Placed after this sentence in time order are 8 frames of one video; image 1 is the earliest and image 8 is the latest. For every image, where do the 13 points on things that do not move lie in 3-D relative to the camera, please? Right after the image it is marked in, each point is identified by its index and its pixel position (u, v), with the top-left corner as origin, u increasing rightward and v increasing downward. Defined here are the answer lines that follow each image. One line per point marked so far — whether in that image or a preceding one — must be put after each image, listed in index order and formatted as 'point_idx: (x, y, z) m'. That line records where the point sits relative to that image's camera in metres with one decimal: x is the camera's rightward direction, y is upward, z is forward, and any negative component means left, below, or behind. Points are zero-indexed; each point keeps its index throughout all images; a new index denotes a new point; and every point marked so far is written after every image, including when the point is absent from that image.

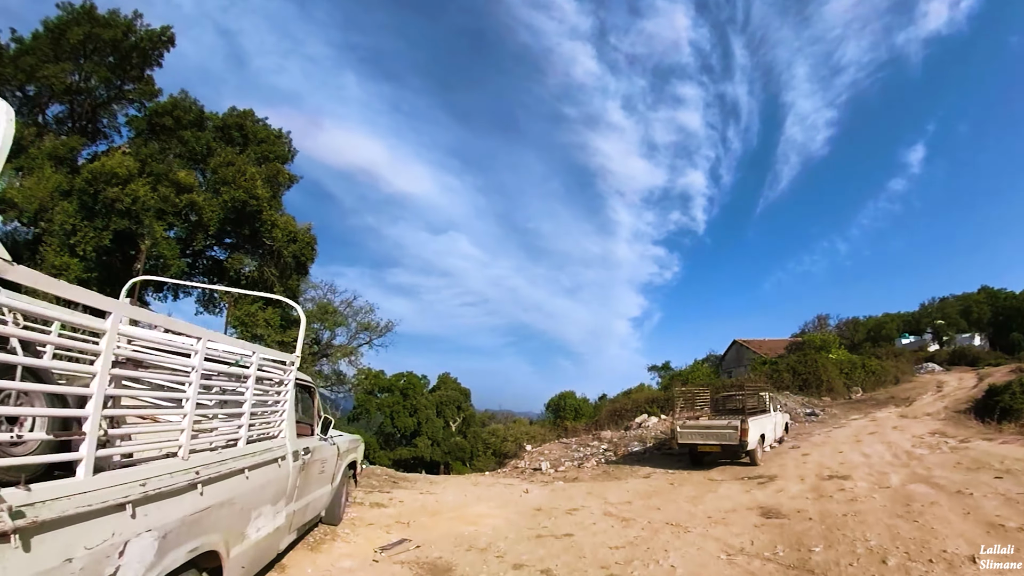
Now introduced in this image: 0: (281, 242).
0: (-7.1, +1.6, +17.6) m
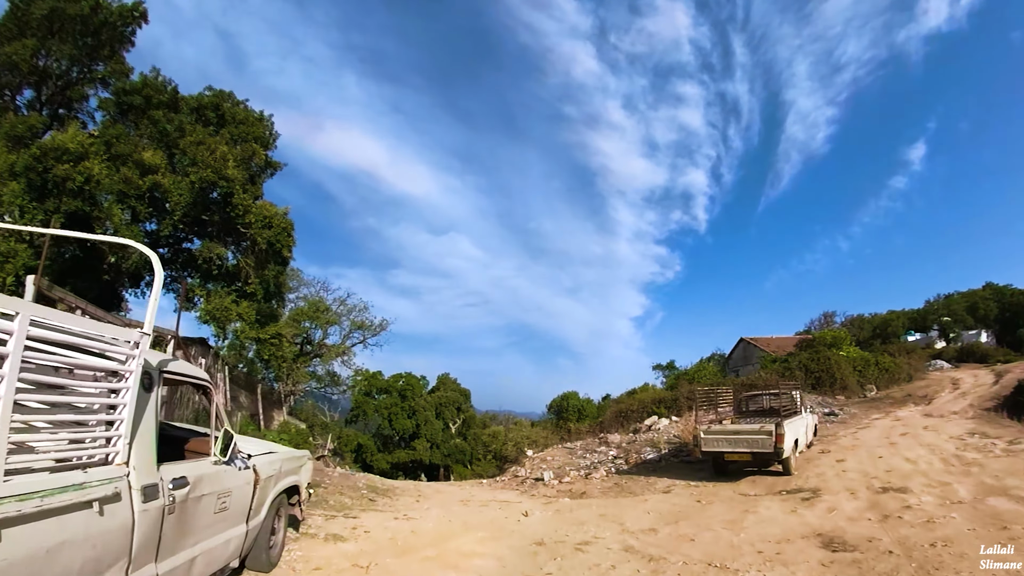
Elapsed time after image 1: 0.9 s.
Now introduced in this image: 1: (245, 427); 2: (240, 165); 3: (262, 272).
0: (-7.1, +1.8, +16.0) m
1: (-7.2, -3.7, +15.3) m
2: (-7.7, +3.6, +16.6) m
3: (-7.4, +0.6, +16.7) m
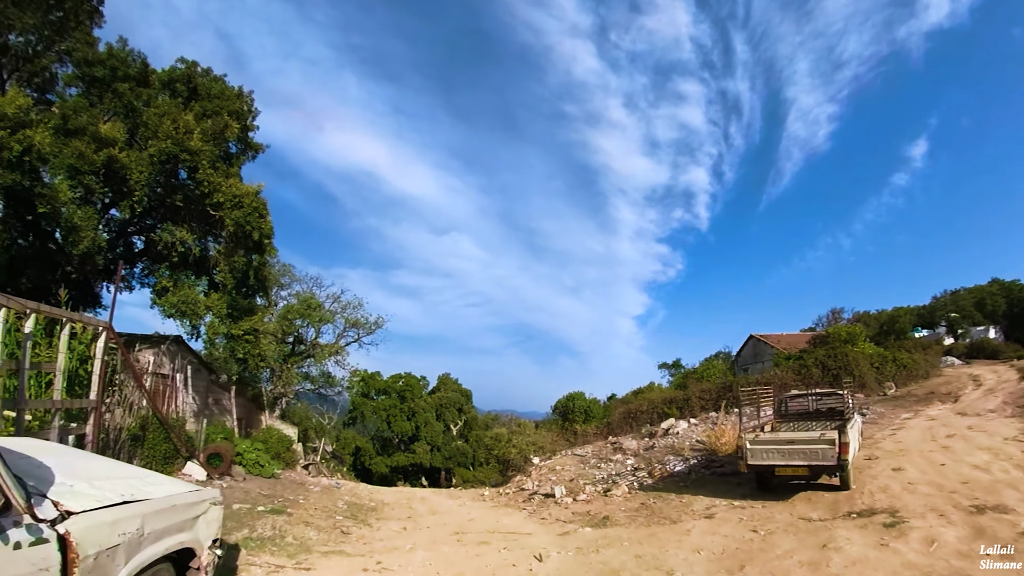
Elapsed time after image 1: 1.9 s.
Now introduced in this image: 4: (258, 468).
0: (-7.1, +2.1, +14.2) m
1: (-7.1, -3.5, +13.5) m
2: (-7.6, +3.8, +14.8) m
3: (-7.3, +0.9, +14.9) m
4: (-5.7, -4.0, +12.9) m
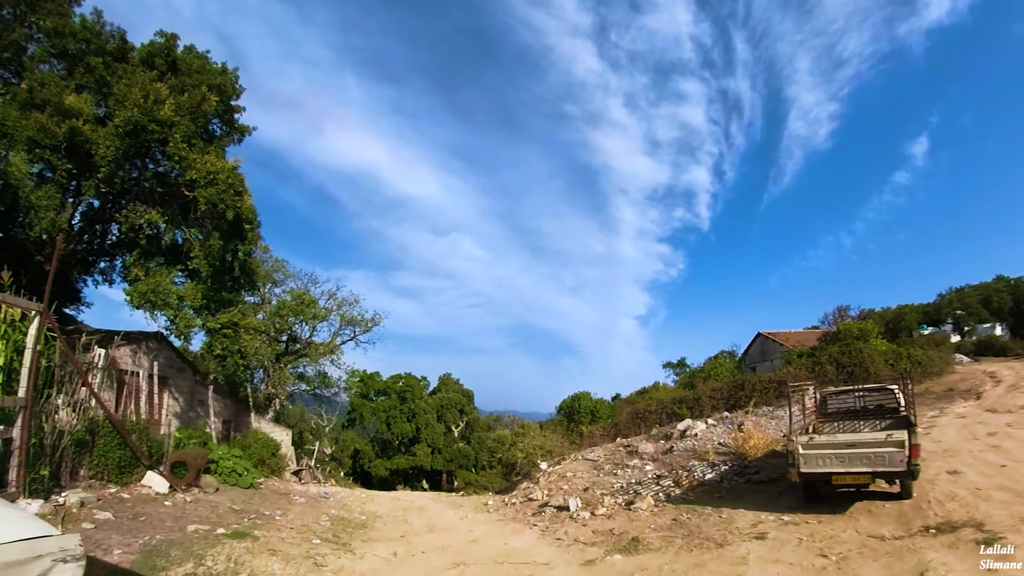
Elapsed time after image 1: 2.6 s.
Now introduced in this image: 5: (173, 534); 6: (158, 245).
0: (-6.9, +2.3, +12.8) m
1: (-6.9, -3.2, +12.1) m
2: (-7.5, +4.0, +13.4) m
3: (-7.2, +1.1, +13.6) m
4: (-5.5, -3.8, +11.5) m
5: (-3.9, -2.9, +6.7) m
6: (-8.4, +1.0, +13.7) m
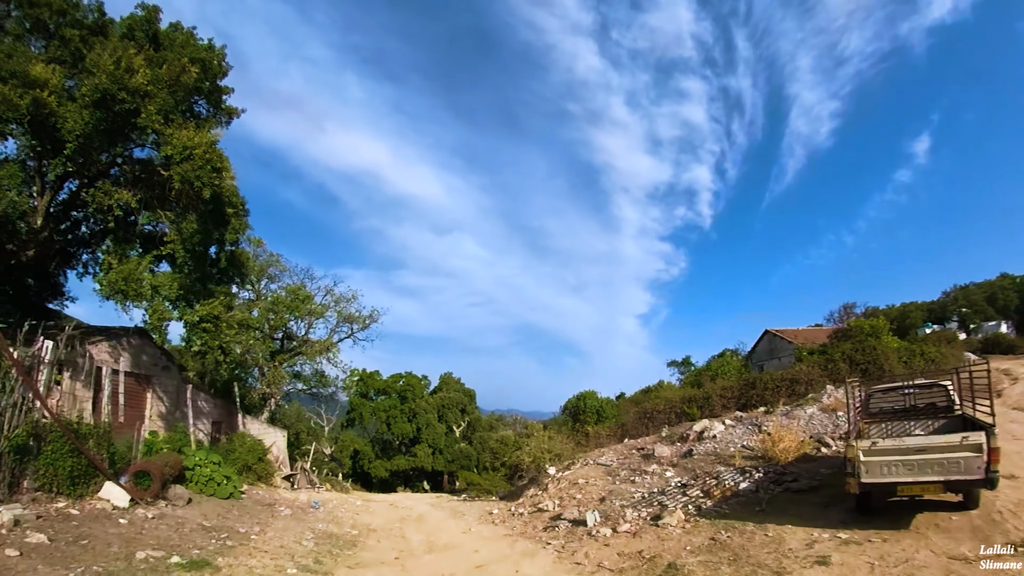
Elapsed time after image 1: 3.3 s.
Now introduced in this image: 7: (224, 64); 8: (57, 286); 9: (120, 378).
0: (-6.8, +2.5, +11.7) m
1: (-6.8, -3.0, +11.0) m
2: (-7.4, +4.2, +12.3) m
3: (-7.0, +1.3, +12.4) m
4: (-5.4, -3.6, +10.4) m
5: (-3.8, -2.7, +5.5) m
6: (-8.3, +1.3, +12.6) m
7: (-8.3, +6.4, +16.5) m
8: (-15.3, +0.1, +19.3) m
9: (-10.8, -2.5, +15.8) m
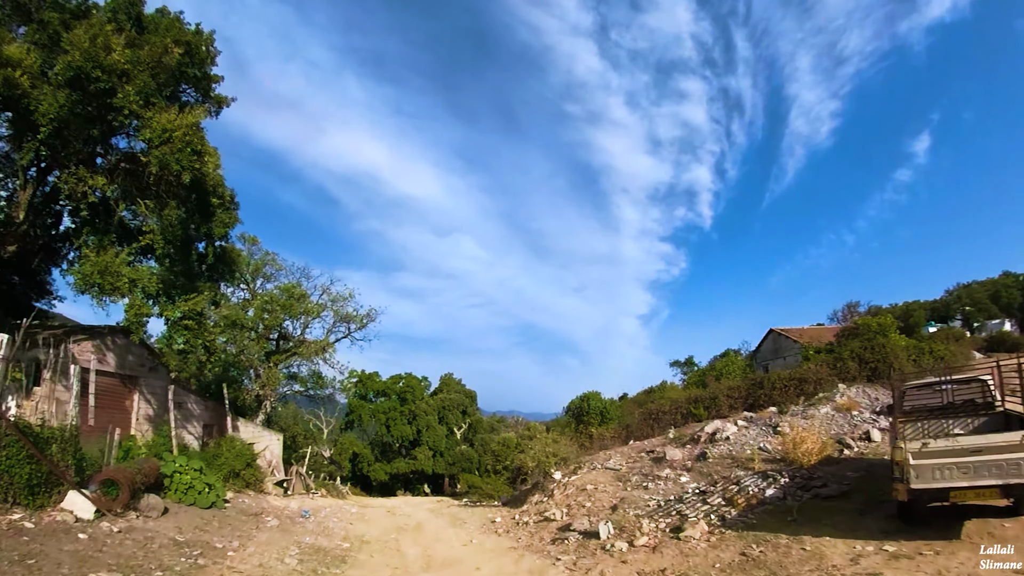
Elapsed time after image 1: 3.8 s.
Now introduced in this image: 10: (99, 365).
0: (-6.8, +2.7, +10.9) m
1: (-6.7, -2.9, +10.2) m
2: (-7.3, +4.3, +11.5) m
3: (-7.0, +1.4, +11.7) m
4: (-5.3, -3.4, +9.6) m
5: (-3.7, -2.5, +4.8) m
6: (-8.2, +1.4, +11.8) m
7: (-8.3, +6.5, +15.7) m
8: (-15.2, +0.1, +18.6) m
9: (-10.8, -2.4, +15.0) m
10: (-10.8, -2.0, +15.1) m
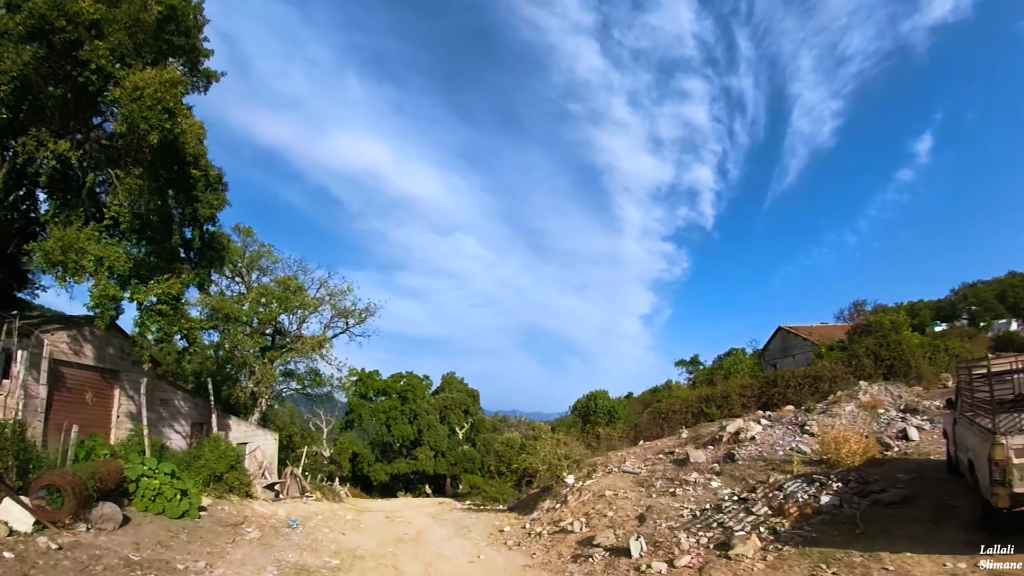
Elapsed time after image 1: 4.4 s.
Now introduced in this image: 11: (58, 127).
0: (-6.6, +3.0, +9.8) m
1: (-6.5, -2.6, +9.1) m
2: (-7.1, +4.6, +10.4) m
3: (-6.8, +1.7, +10.5) m
4: (-5.1, -3.1, +8.4) m
5: (-3.6, -2.2, +3.6) m
6: (-8.0, +1.7, +10.7) m
7: (-8.1, +6.8, +14.6) m
8: (-15.0, +0.4, +17.5) m
9: (-10.5, -2.1, +13.9) m
10: (-10.6, -1.7, +13.9) m
11: (-8.3, +2.8, +10.5) m
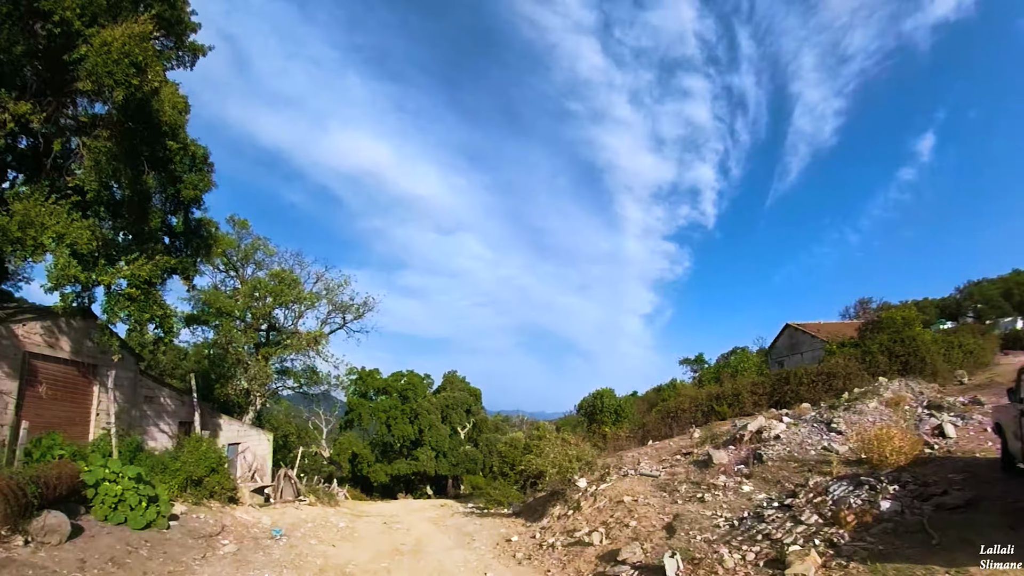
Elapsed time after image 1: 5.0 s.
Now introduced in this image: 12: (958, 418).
0: (-6.4, +3.2, +8.8) m
1: (-6.4, -2.3, +8.1) m
2: (-7.0, +4.9, +9.4) m
3: (-6.7, +2.0, +9.5) m
4: (-5.0, -2.9, +7.4) m
5: (-3.4, -2.0, +2.6) m
6: (-7.9, +1.9, +9.7) m
7: (-7.9, +7.0, +13.6) m
8: (-14.8, +0.7, +16.5) m
9: (-10.4, -1.8, +12.9) m
10: (-10.5, -1.4, +13.0) m
11: (-8.2, +3.0, +9.5) m
12: (+12.5, -3.6, +16.1) m
